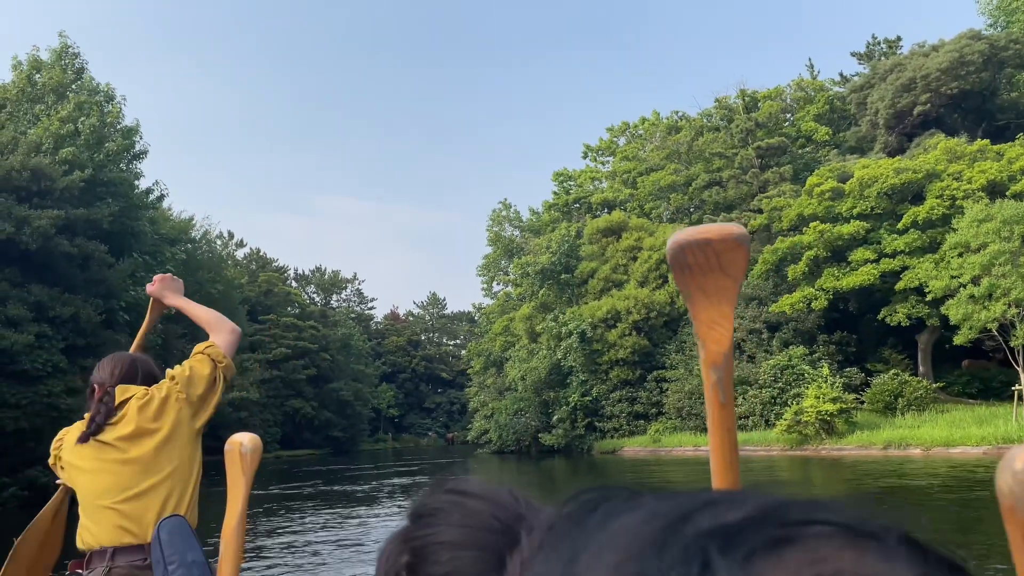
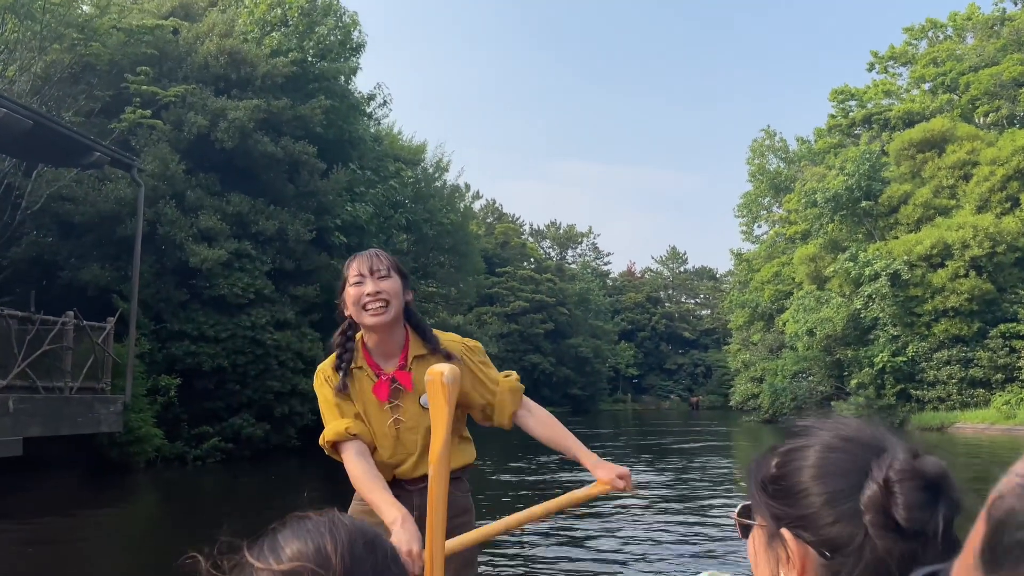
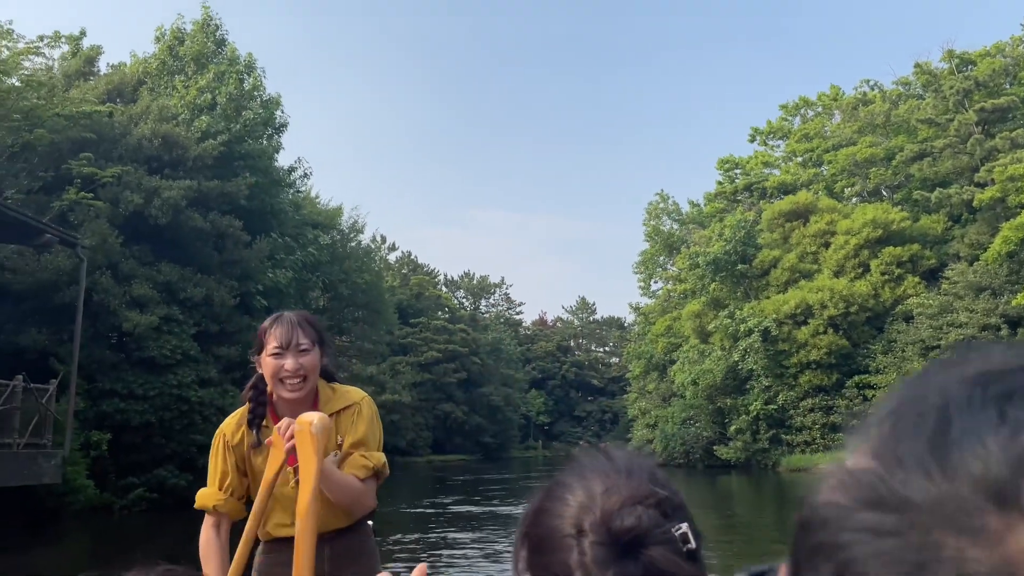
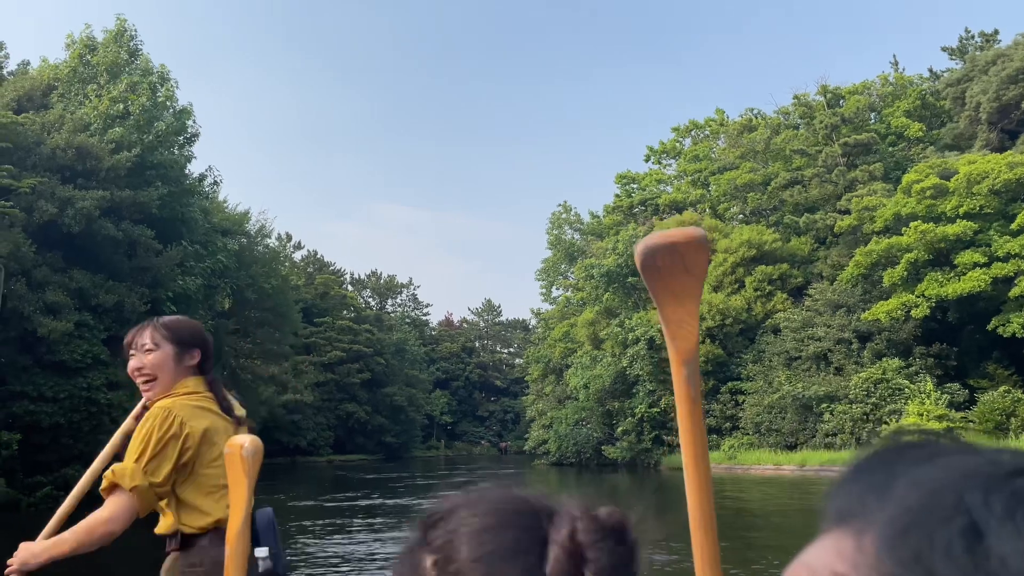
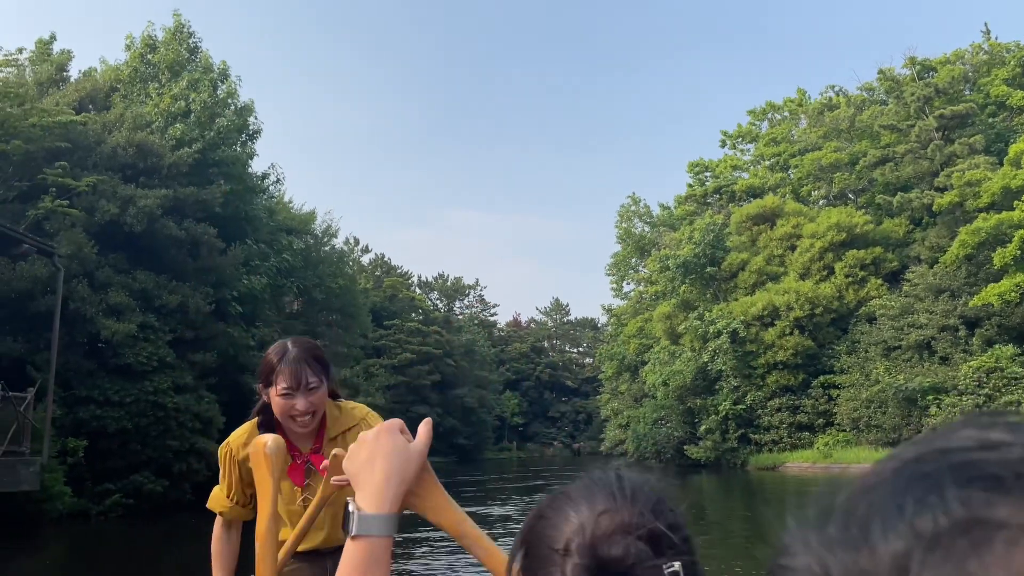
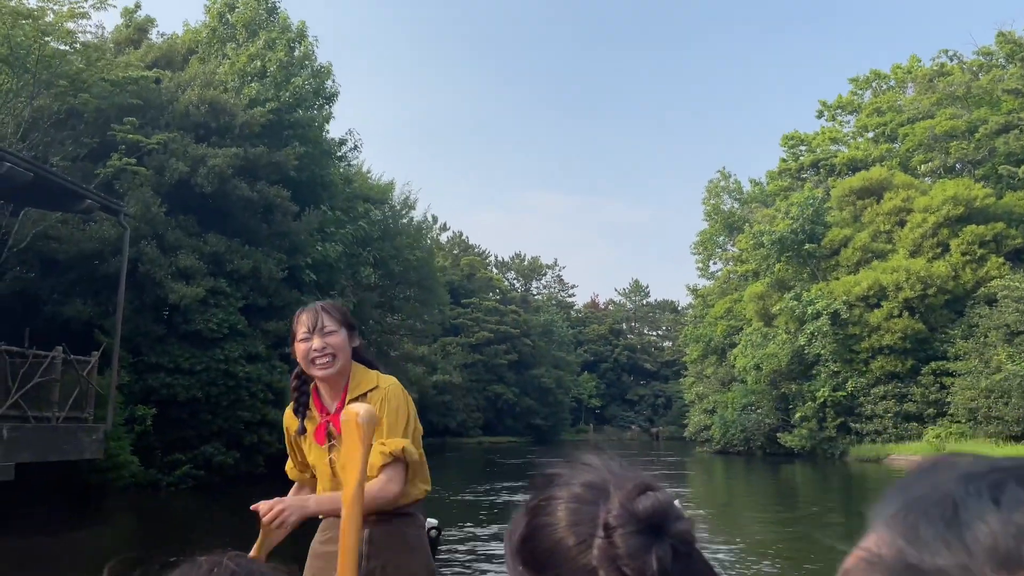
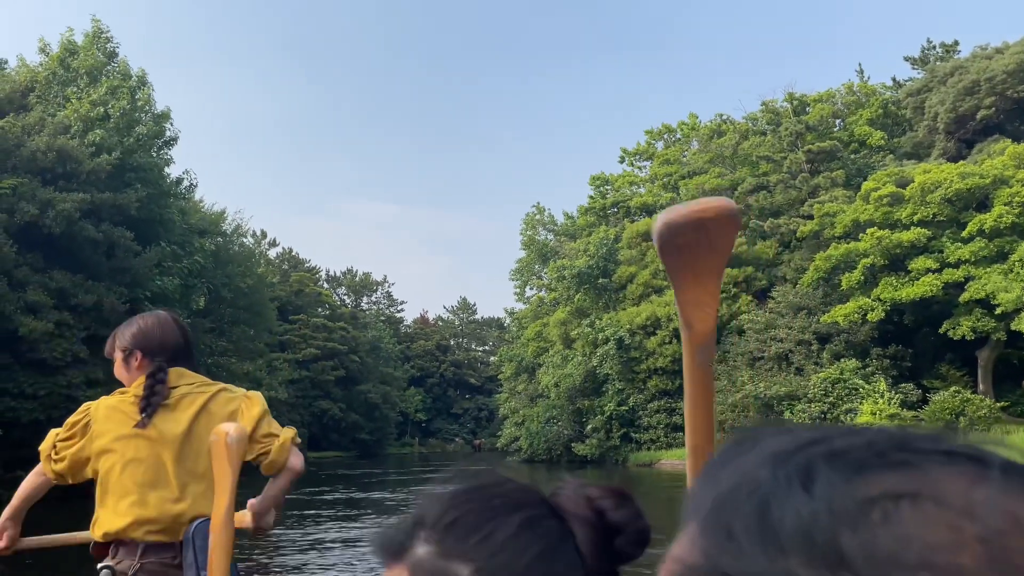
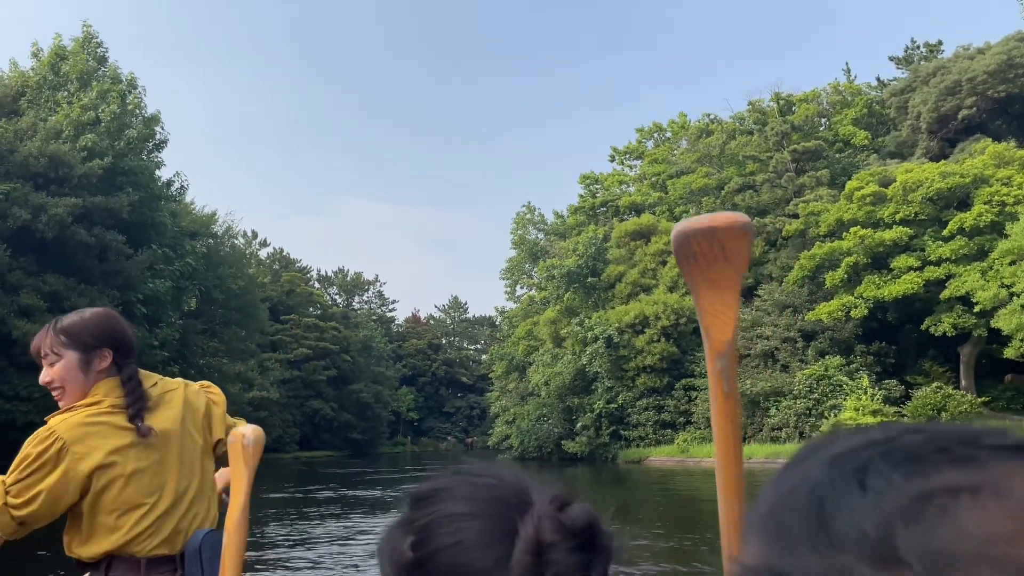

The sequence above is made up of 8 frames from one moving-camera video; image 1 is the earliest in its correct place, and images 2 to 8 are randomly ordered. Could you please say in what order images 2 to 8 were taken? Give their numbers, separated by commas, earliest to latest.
8, 7, 4, 5, 3, 6, 2
